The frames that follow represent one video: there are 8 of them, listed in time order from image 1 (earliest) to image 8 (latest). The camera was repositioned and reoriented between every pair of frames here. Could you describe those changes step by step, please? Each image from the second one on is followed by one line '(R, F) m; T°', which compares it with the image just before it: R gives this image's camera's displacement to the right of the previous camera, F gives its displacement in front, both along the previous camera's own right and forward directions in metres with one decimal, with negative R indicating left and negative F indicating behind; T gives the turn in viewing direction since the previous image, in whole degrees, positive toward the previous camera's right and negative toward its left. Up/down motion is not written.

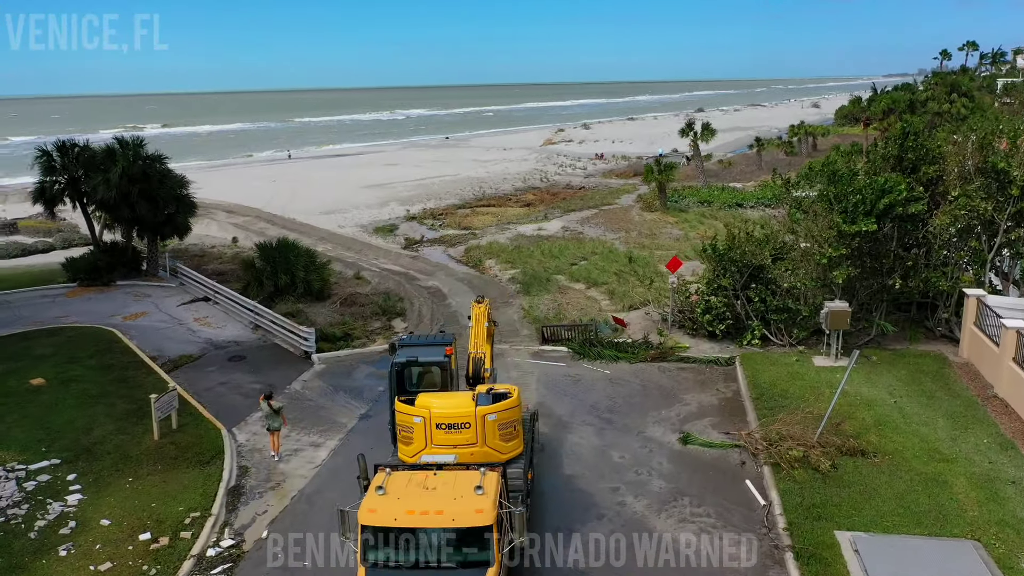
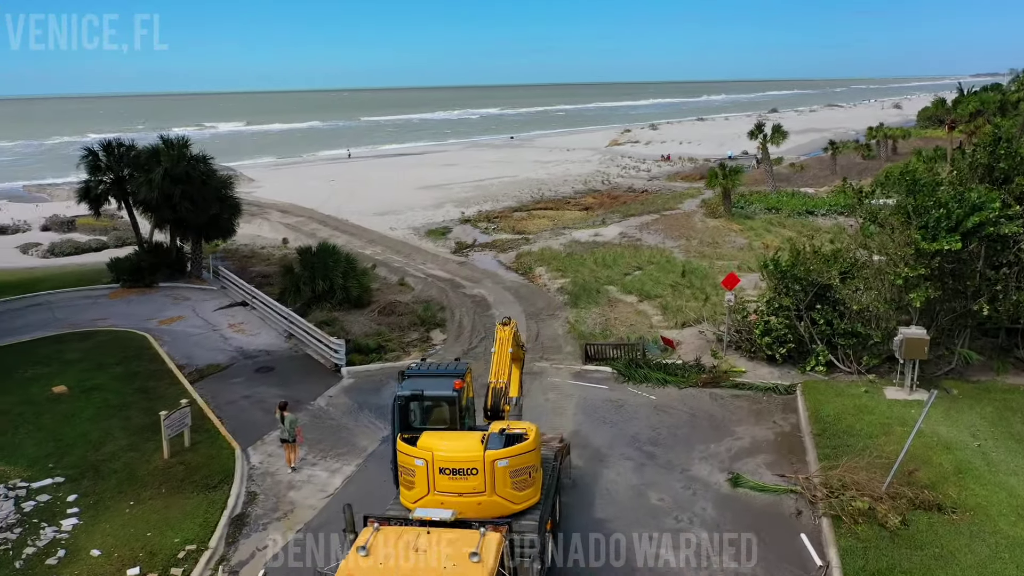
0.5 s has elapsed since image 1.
(+0.4, +1.0) m; -5°
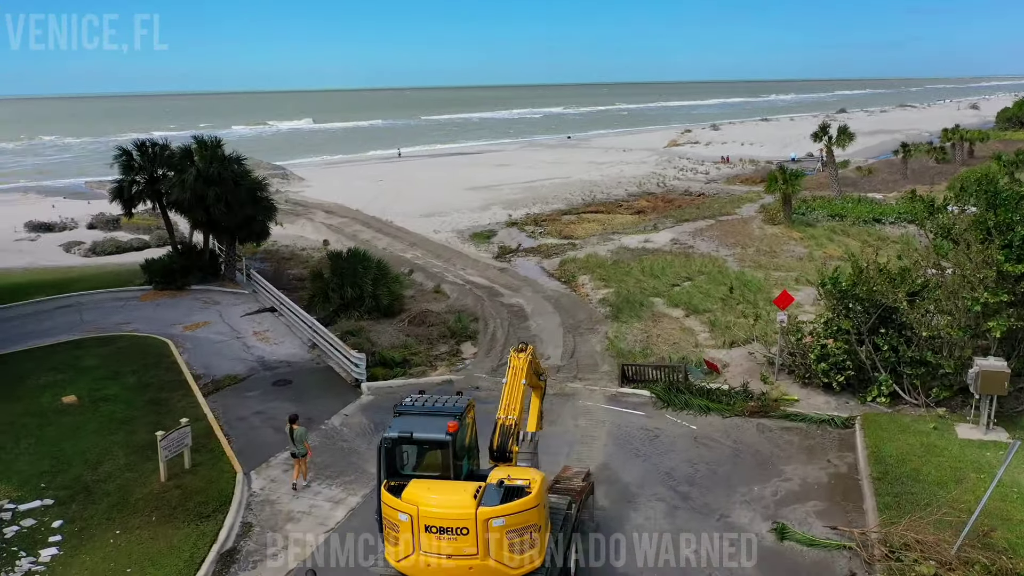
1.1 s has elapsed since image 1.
(+0.4, +1.0) m; -4°
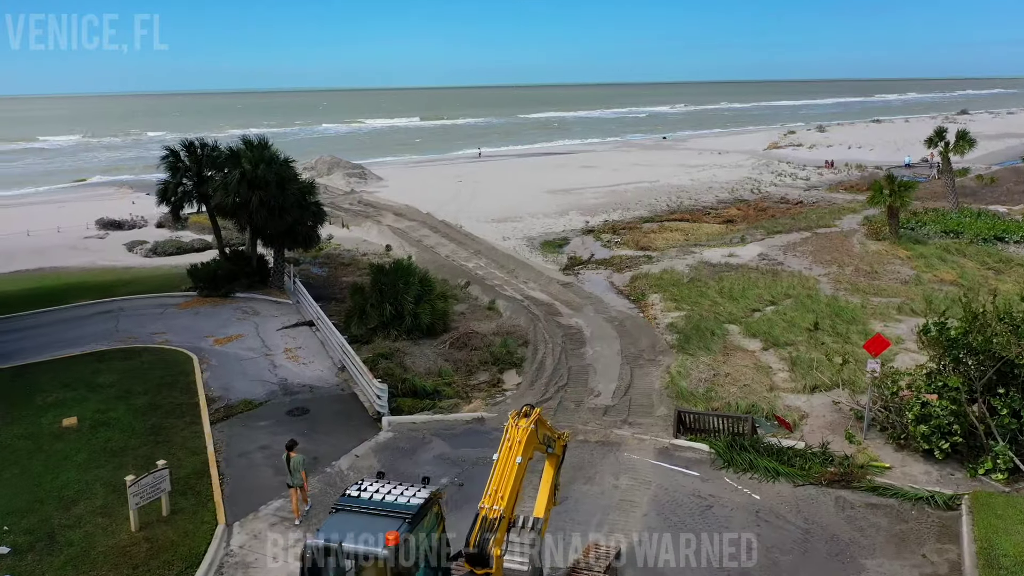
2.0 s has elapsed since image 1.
(+0.7, +1.7) m; -7°
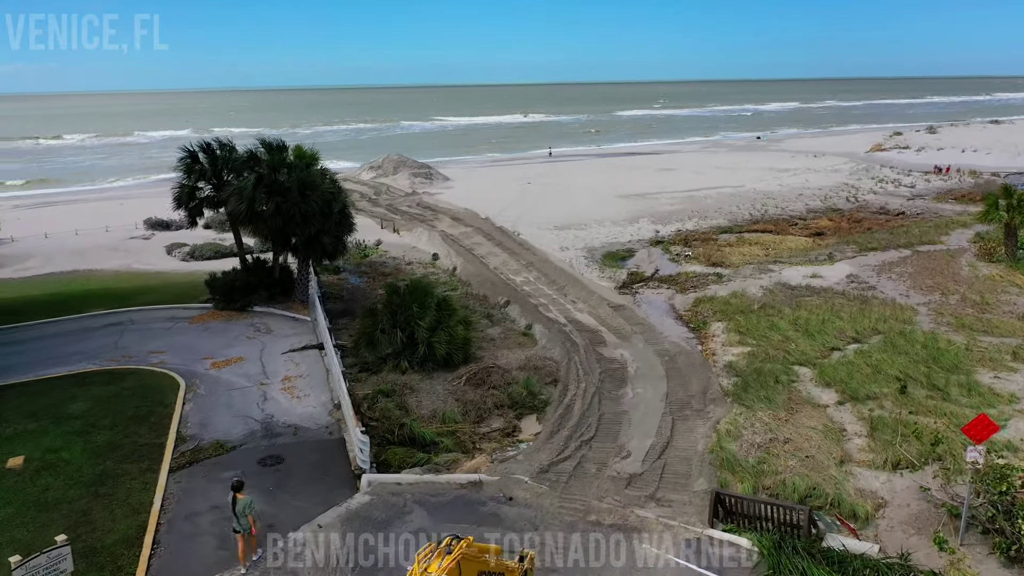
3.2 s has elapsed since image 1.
(+1.0, +2.1) m; -6°
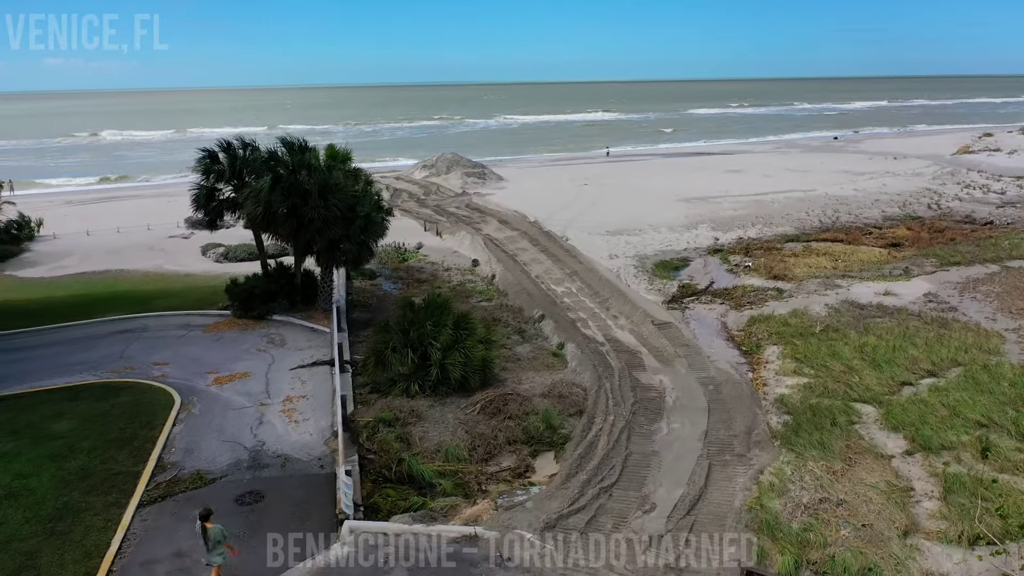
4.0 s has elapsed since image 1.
(+0.6, +1.4) m; -5°
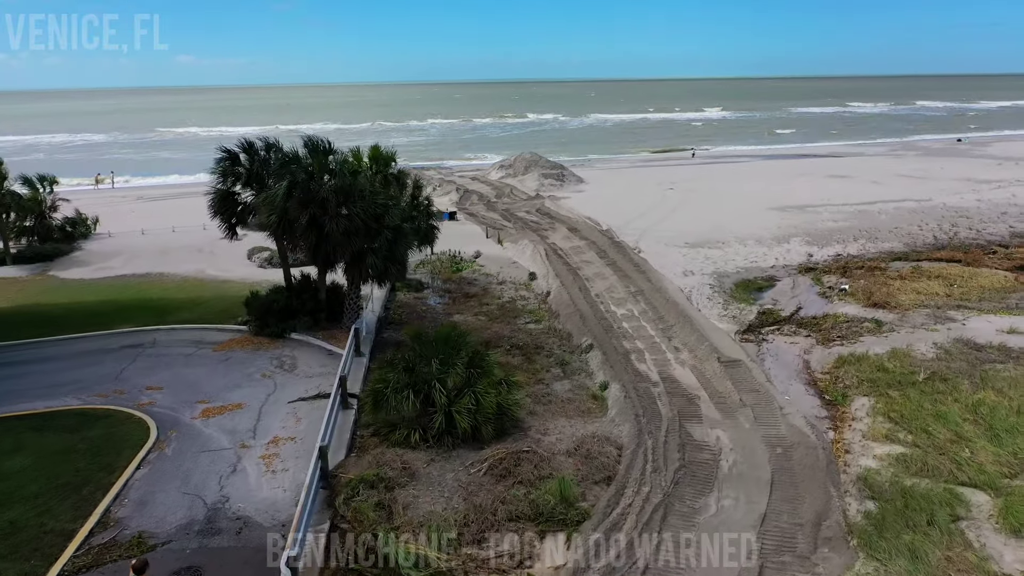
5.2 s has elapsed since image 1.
(+0.9, +2.1) m; -7°
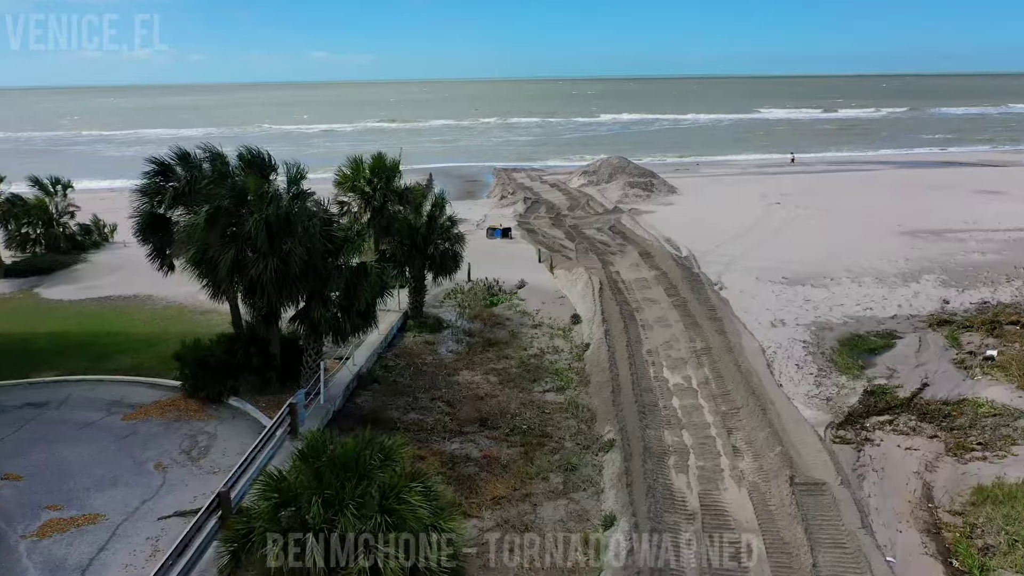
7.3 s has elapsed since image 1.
(+1.5, +3.9) m; -8°
